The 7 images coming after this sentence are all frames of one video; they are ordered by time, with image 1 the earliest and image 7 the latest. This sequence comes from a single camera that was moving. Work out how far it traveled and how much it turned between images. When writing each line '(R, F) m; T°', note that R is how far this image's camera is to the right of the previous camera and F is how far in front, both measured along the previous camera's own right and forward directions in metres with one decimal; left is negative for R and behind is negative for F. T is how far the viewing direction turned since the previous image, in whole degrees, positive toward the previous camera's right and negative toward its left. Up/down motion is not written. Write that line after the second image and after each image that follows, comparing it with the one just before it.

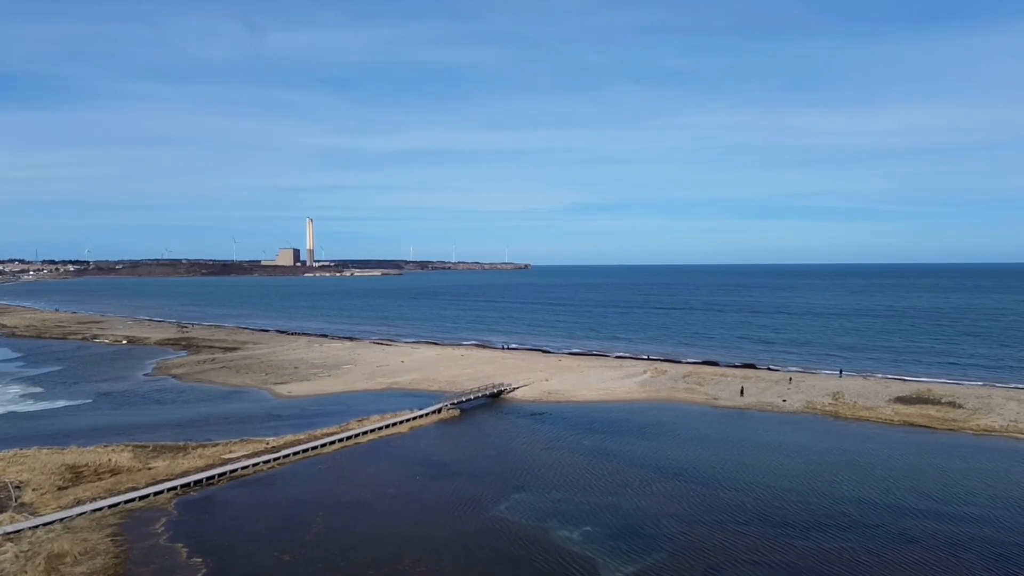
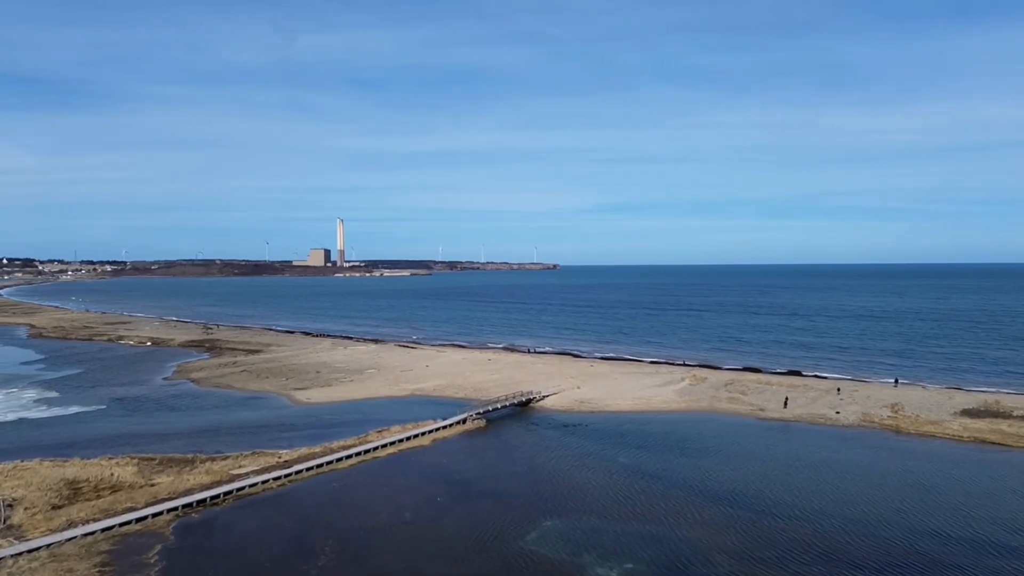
(0.0, +1.6) m; -2°
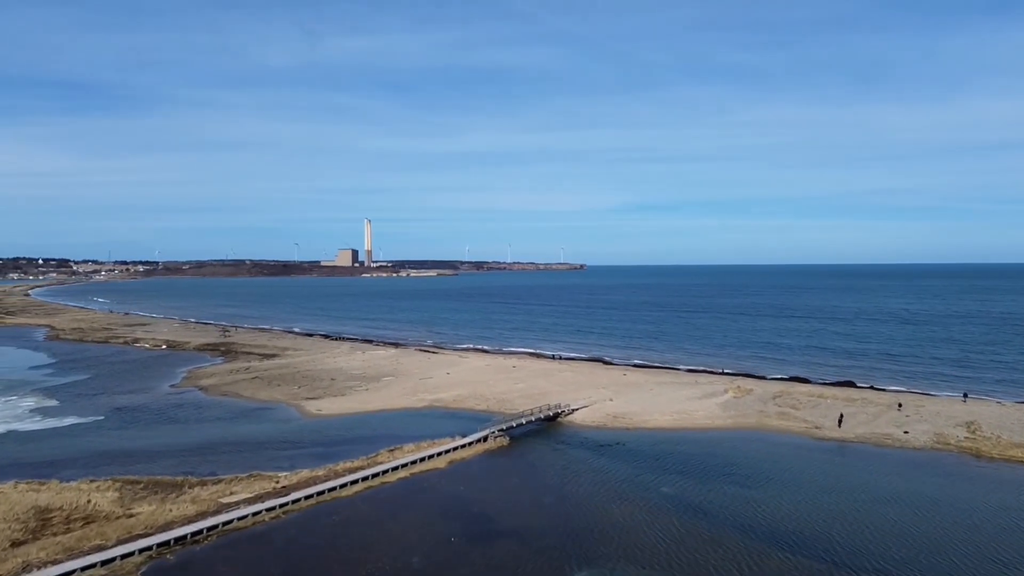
(0.0, +2.3) m; -2°
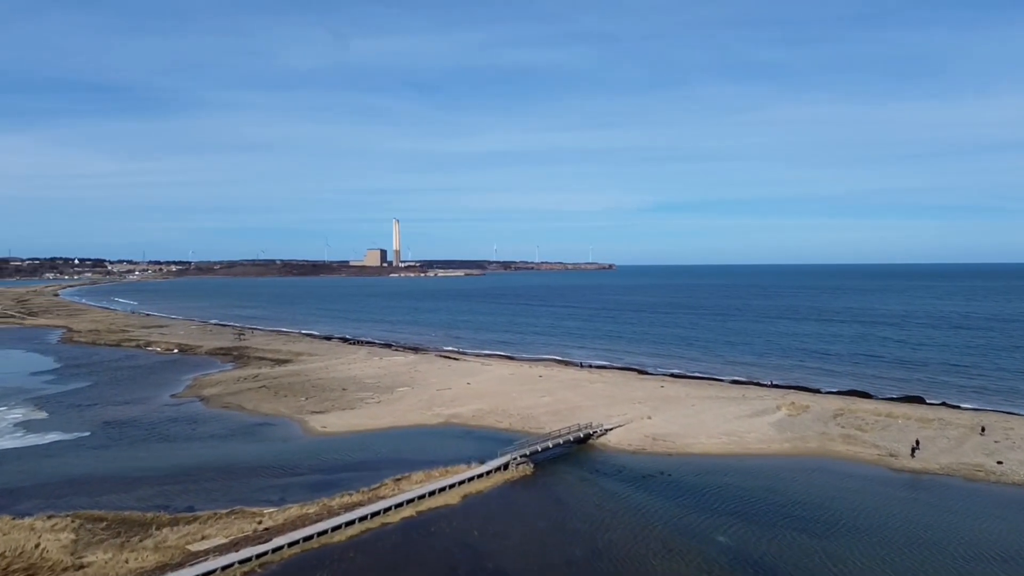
(+0.1, +2.7) m; -2°
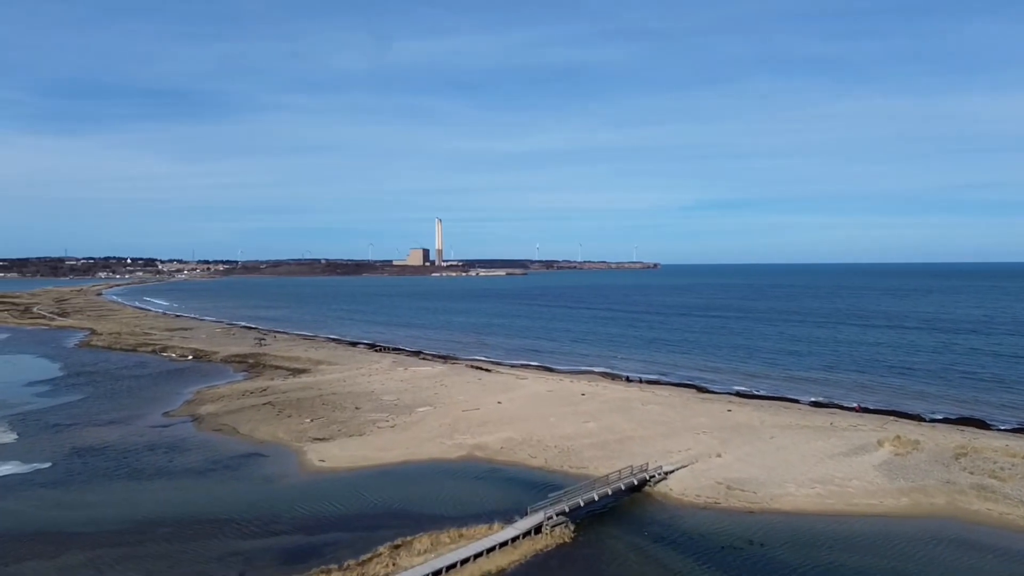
(+0.2, +4.3) m; -3°
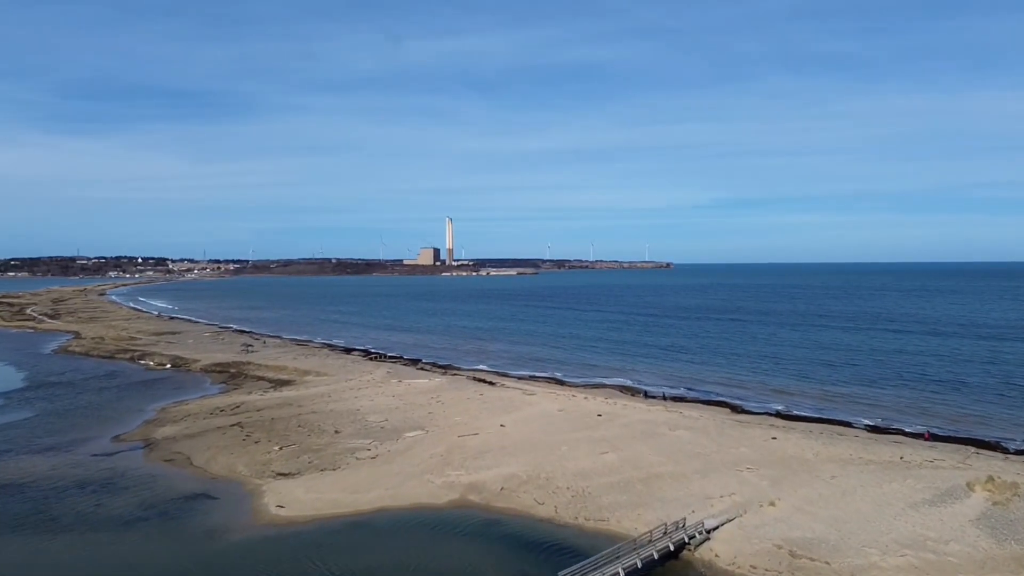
(+0.2, +3.7) m; -1°
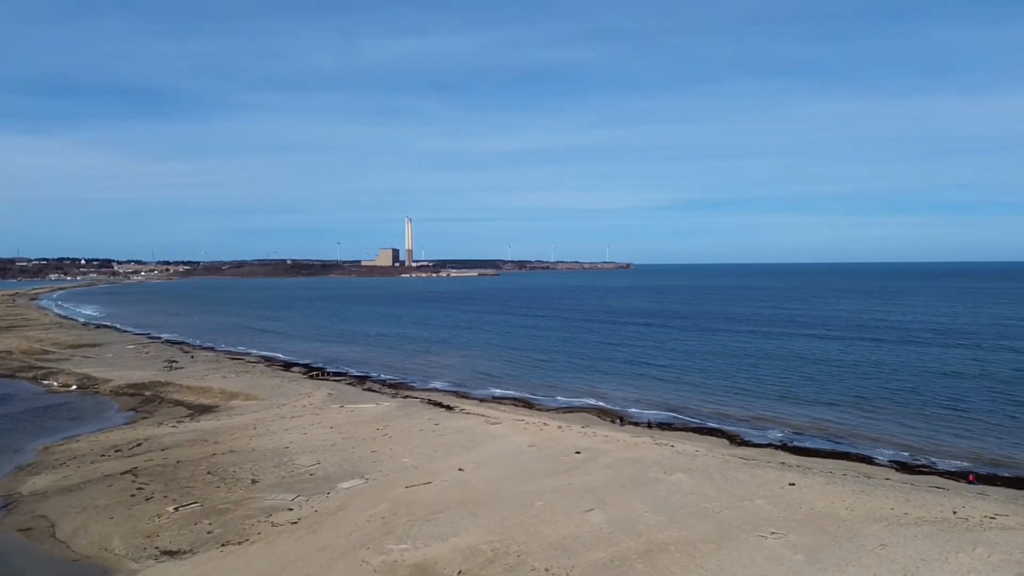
(0.0, +4.1) m; +3°
